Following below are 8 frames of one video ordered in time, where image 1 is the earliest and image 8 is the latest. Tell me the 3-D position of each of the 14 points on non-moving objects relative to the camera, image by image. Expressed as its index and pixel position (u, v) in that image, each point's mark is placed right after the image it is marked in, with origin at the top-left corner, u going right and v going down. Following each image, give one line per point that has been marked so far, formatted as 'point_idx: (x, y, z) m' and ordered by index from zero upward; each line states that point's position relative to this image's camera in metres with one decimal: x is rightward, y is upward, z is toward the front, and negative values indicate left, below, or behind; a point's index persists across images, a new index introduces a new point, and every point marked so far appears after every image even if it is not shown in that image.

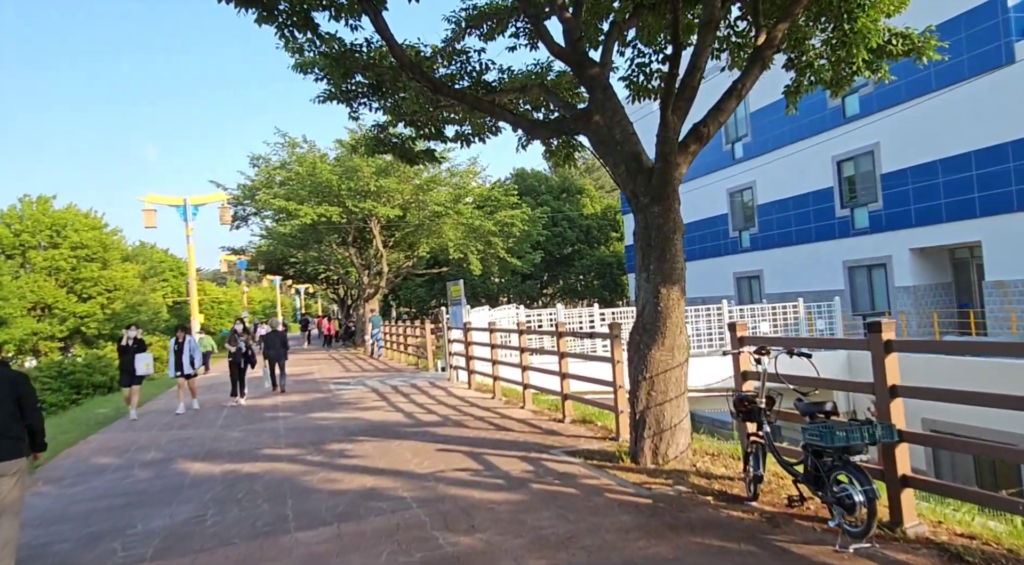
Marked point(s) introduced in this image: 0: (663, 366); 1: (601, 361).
0: (+1.5, -0.8, +6.9) m
1: (+1.1, -1.0, +9.4) m
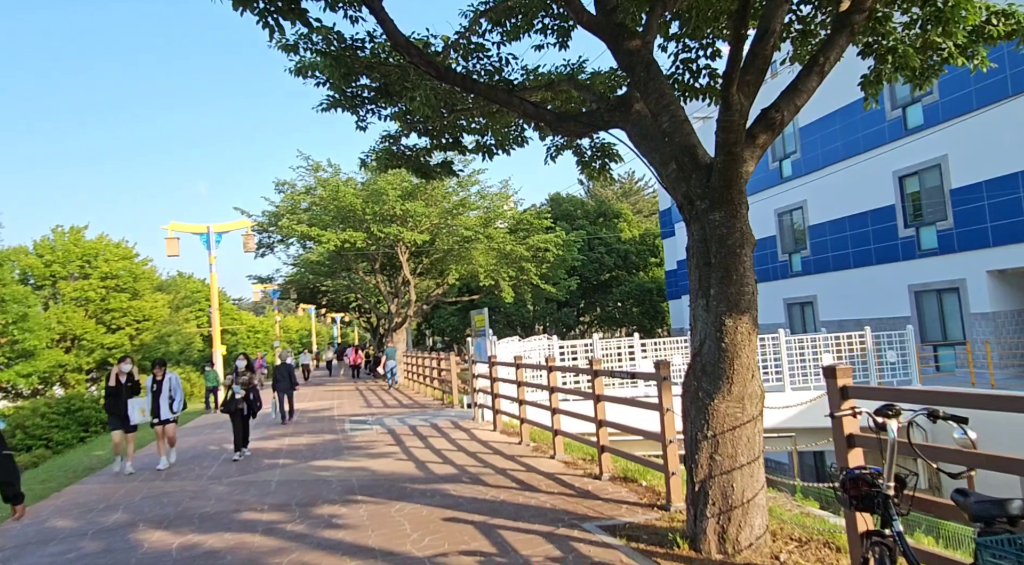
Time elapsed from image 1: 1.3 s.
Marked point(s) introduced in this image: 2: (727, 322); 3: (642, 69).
0: (+1.6, -1.0, +5.3) m
1: (+1.4, -1.3, +7.7) m
2: (+1.6, -0.3, +5.3) m
3: (+1.1, +1.8, +6.0) m
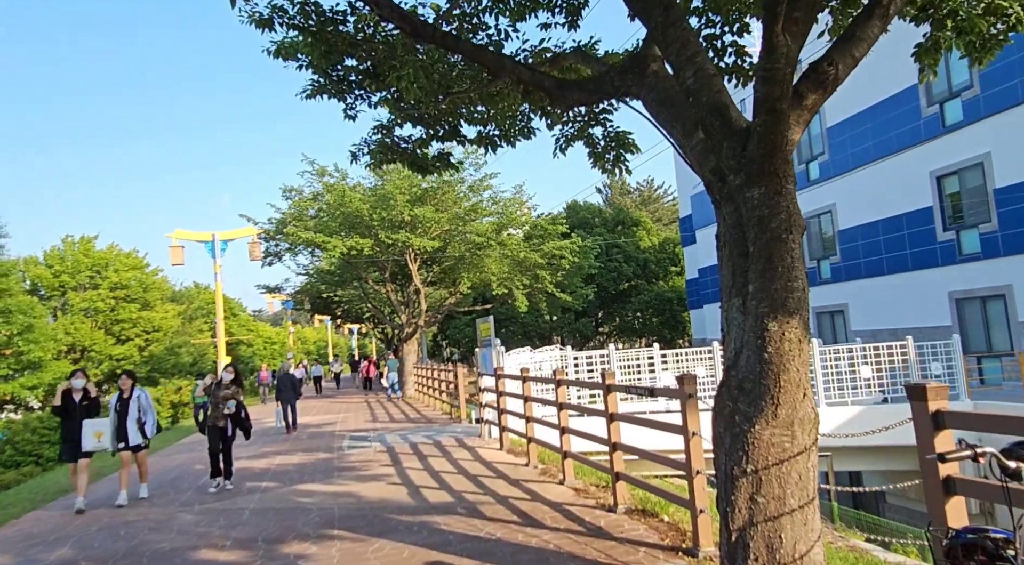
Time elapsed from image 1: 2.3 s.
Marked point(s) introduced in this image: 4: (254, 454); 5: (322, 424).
0: (+1.5, -1.0, +4.1) m
1: (+1.4, -1.3, +6.6) m
2: (+1.5, -0.3, +4.1) m
3: (+1.0, +1.8, +4.9) m
4: (-5.0, -3.4, +14.0) m
5: (-5.2, -3.9, +19.7) m
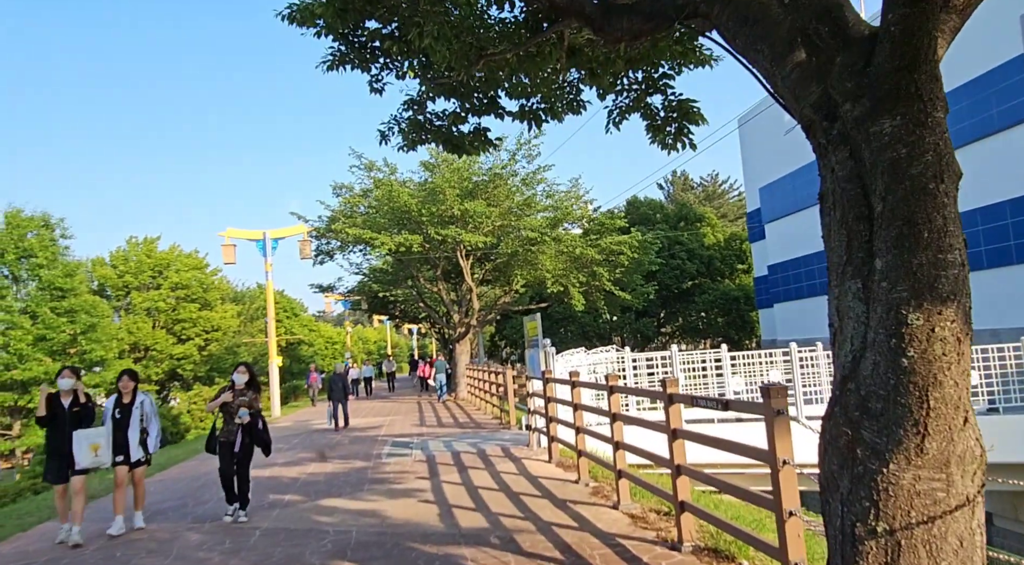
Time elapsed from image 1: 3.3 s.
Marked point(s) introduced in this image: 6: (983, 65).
0: (+1.6, -0.9, +2.8) m
1: (+1.7, -1.2, +5.2) m
2: (+1.6, -0.1, +2.8) m
3: (+1.1, +1.9, +3.6) m
4: (-4.1, -3.3, +13.2) m
5: (-3.8, -3.8, +18.8) m
6: (+12.9, +6.0, +19.7) m
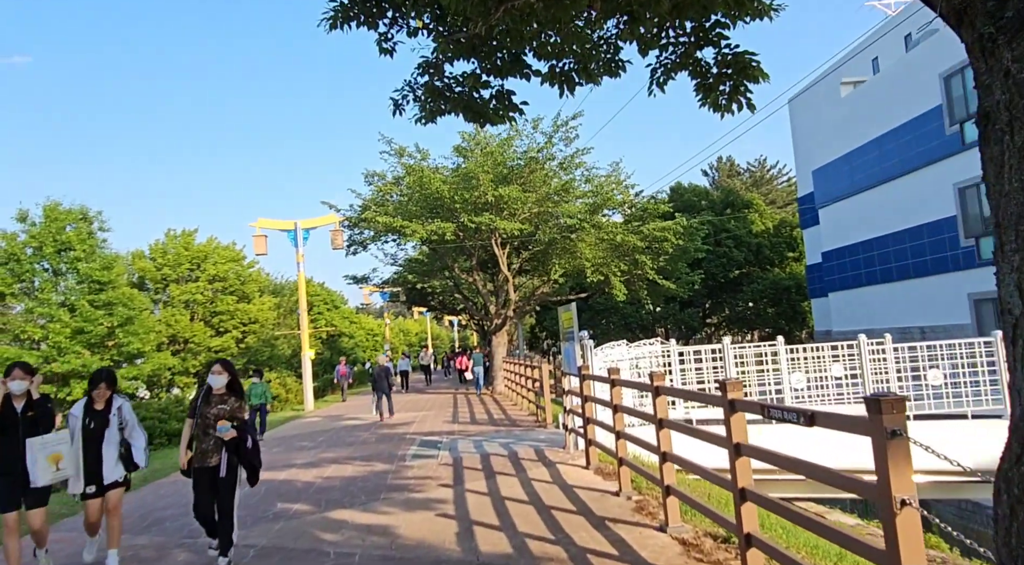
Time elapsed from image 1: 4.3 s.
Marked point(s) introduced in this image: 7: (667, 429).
0: (+1.6, -0.8, +1.6) m
1: (+1.8, -1.1, +4.1) m
2: (+1.5, 0.0, +1.6) m
3: (+1.1, +2.0, +2.4) m
4: (-3.5, -3.1, +12.4) m
5: (-2.8, -3.6, +18.0) m
6: (+13.8, +6.4, +17.7) m
7: (+1.4, -1.3, +6.5) m
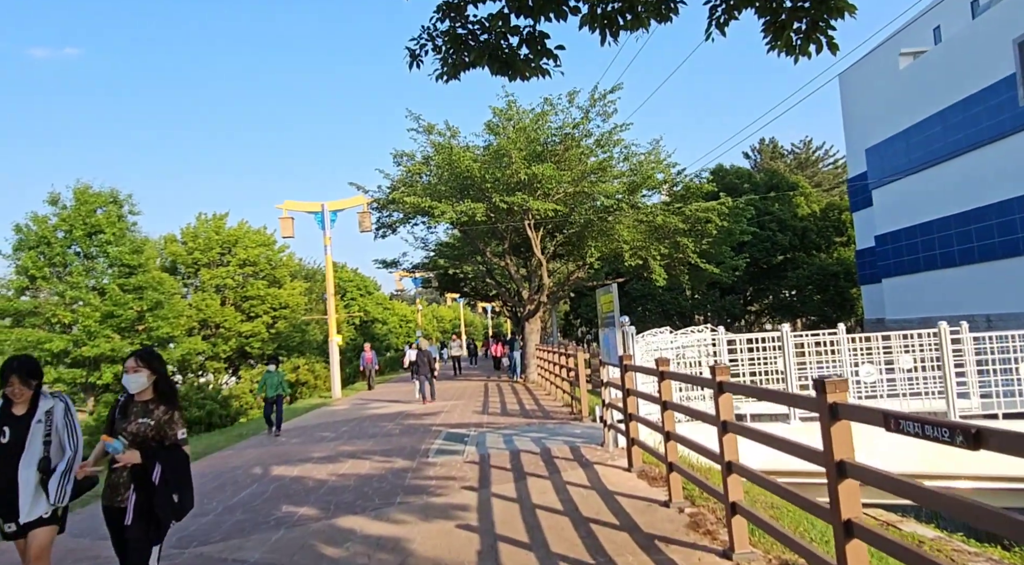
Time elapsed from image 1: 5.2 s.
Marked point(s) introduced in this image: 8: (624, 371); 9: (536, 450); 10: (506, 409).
0: (+1.6, -0.7, +0.5) m
1: (+1.9, -0.9, +2.9) m
2: (+1.5, +0.1, +0.5) m
3: (+1.2, +2.1, +1.2) m
4: (-3.0, -2.8, +11.5) m
5: (-2.0, -3.1, +17.1) m
6: (+14.5, +6.7, +15.9) m
7: (+1.6, -1.1, +5.3) m
8: (+1.4, -1.1, +8.5) m
9: (+0.4, -2.5, +10.6) m
10: (-0.1, -3.0, +17.3) m
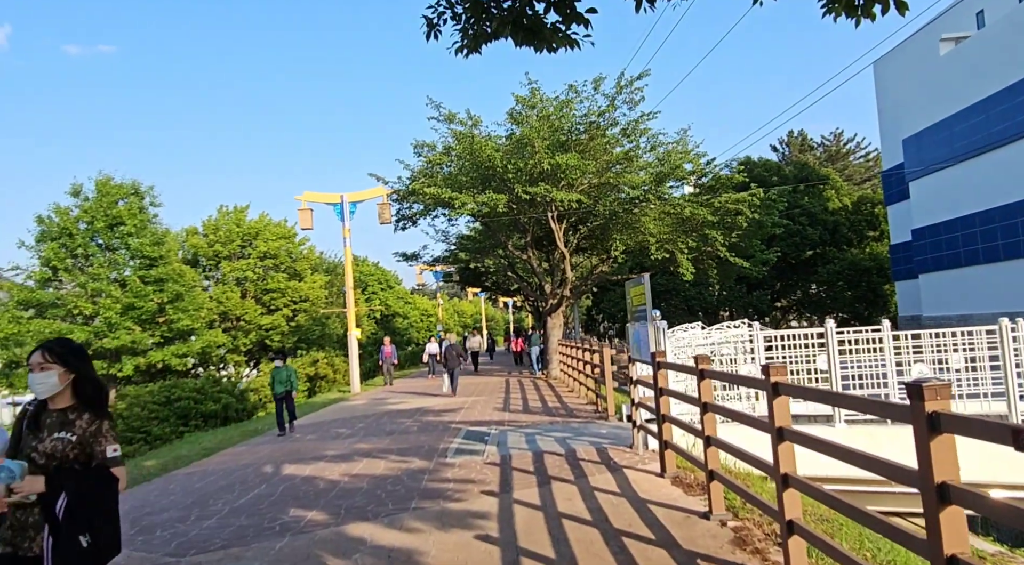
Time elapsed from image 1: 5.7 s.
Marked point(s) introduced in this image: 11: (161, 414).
0: (+1.6, -0.6, -0.2) m
1: (+2.0, -0.9, +2.2) m
2: (+1.6, +0.1, -0.2) m
3: (+1.3, +2.2, +0.6) m
4: (-2.6, -2.6, +11.0) m
5: (-1.5, -3.0, +16.5) m
6: (+15.0, +6.8, +14.8) m
7: (+1.8, -1.0, +4.7) m
8: (+1.6, -0.9, +7.9) m
9: (+0.7, -2.3, +10.0) m
10: (+0.4, -2.9, +16.7) m
11: (-8.3, -3.1, +17.0) m
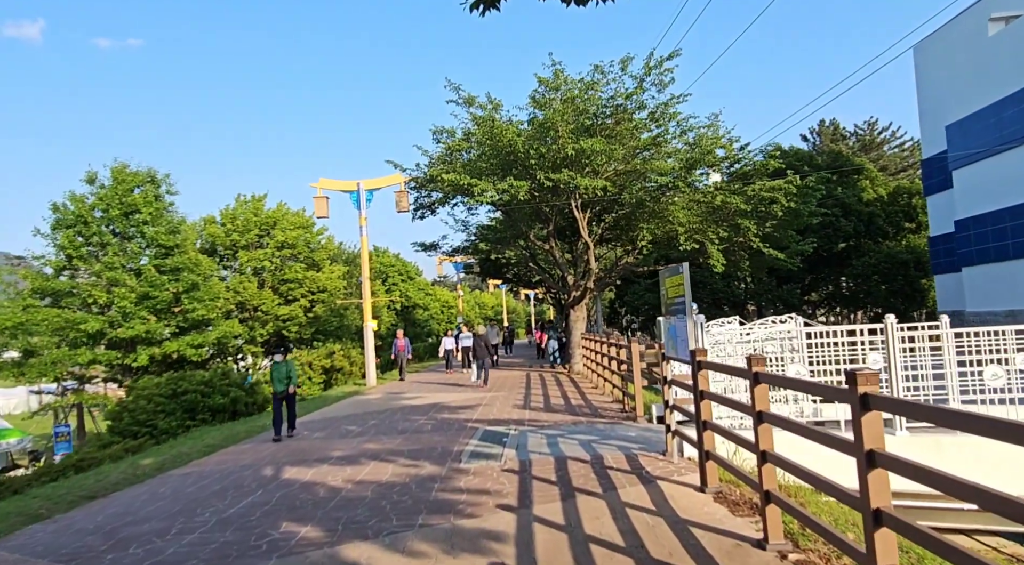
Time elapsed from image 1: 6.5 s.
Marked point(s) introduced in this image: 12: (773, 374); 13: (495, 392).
0: (+1.6, -0.6, -1.1) m
1: (+2.0, -0.8, +1.3) m
2: (+1.5, +0.2, -1.1) m
3: (+1.3, +2.2, -0.4) m
4: (-2.3, -2.5, +10.2) m
5: (-1.1, -2.7, +15.7) m
6: (+15.5, +6.9, +13.3) m
7: (+1.9, -1.0, +3.7) m
8: (+1.8, -0.8, +6.9) m
9: (+0.9, -2.2, +9.1) m
10: (+0.8, -2.7, +15.8) m
11: (-7.9, -2.9, +16.4) m
12: (+1.9, -0.7, +5.1) m
13: (-0.5, -3.0, +19.8) m
